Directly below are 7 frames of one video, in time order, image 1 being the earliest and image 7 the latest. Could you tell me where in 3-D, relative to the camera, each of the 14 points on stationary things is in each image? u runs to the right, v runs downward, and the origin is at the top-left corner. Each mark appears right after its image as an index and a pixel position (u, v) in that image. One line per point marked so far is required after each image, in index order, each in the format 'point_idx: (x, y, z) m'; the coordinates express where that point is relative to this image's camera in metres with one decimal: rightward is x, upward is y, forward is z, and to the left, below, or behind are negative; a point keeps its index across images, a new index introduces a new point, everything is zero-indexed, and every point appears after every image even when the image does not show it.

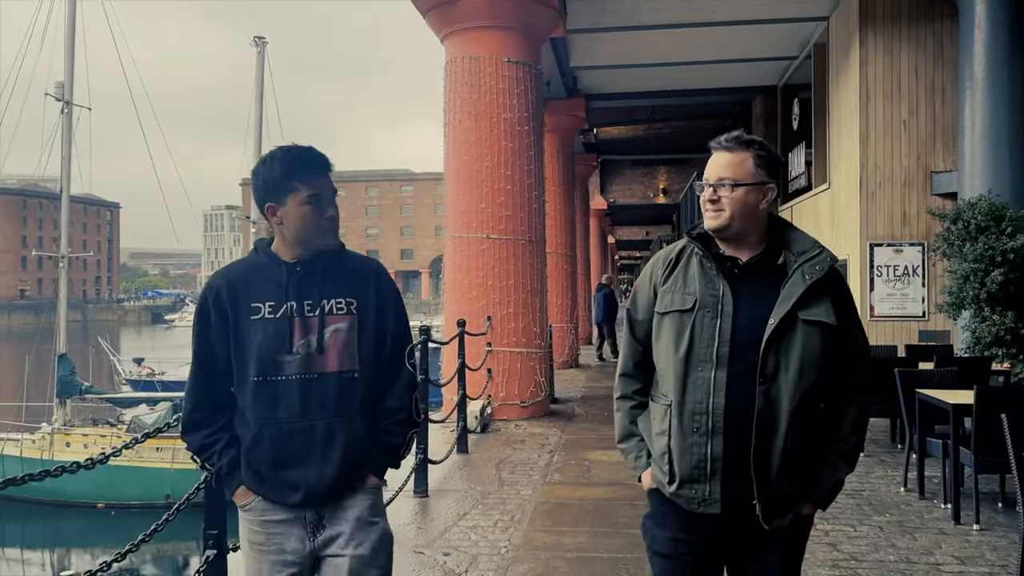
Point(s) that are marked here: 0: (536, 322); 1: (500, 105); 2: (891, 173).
0: (+0.3, -0.4, +8.7) m
1: (-0.1, +1.9, +8.4) m
2: (+4.0, +1.2, +8.6) m
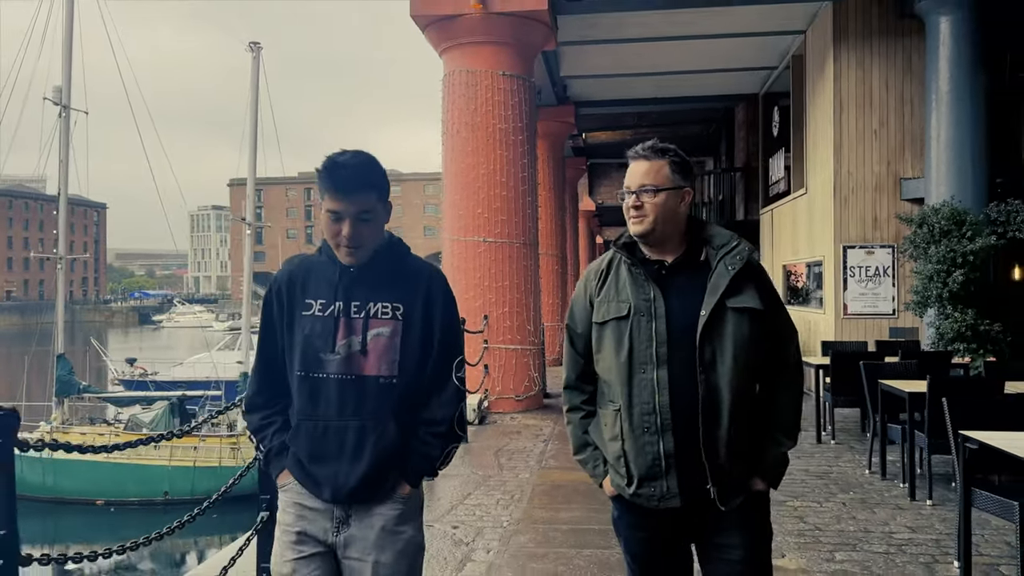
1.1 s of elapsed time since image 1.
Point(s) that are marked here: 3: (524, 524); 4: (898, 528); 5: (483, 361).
0: (+0.2, -0.4, +9.2) m
1: (-0.2, +1.9, +8.9) m
2: (+3.9, +1.2, +9.1) m
3: (+0.1, -1.4, +4.8) m
4: (+2.2, -1.4, +4.7) m
5: (-0.3, -0.8, +8.9) m
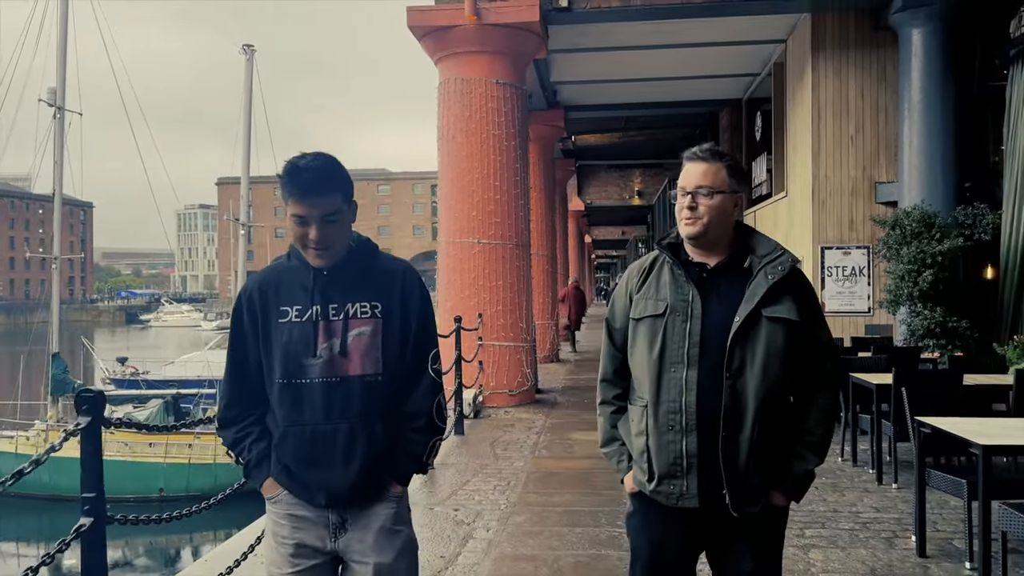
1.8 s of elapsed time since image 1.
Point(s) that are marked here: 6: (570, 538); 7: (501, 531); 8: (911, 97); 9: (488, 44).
0: (+0.1, -0.4, +9.5) m
1: (-0.2, +1.9, +9.2) m
2: (+3.8, +1.2, +9.5) m
3: (+0.1, -1.4, +5.2) m
4: (+2.2, -1.4, +5.1) m
5: (-0.4, -0.8, +9.3) m
6: (+0.3, -1.4, +4.6) m
7: (-0.1, -1.4, +4.8) m
8: (+4.4, +2.1, +9.0) m
9: (-0.3, +2.7, +9.1) m
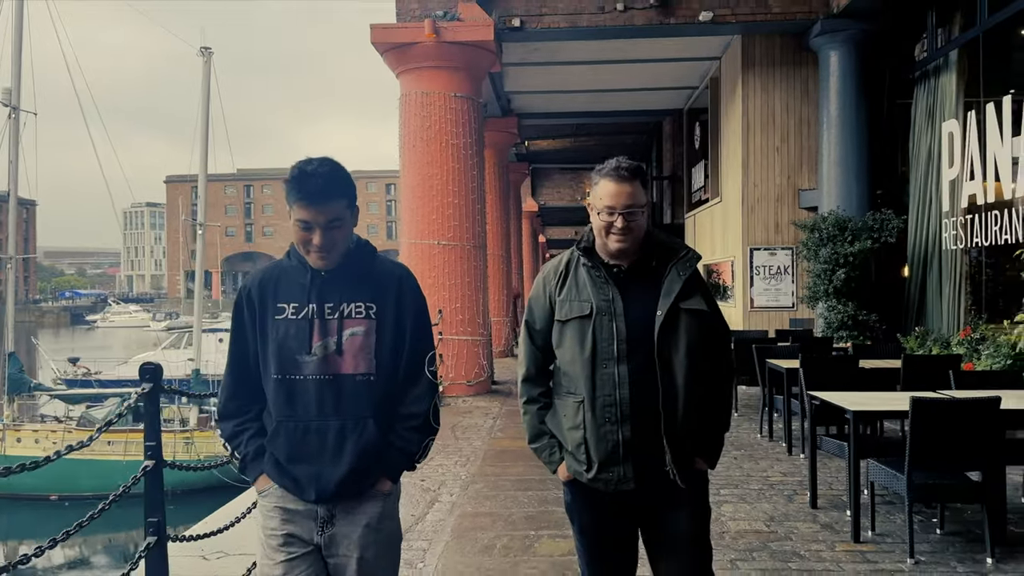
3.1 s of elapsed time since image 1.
0: (-0.4, -0.3, +10.3) m
1: (-0.8, +1.9, +10.0) m
2: (+3.3, +1.2, +10.5) m
3: (-0.2, -1.4, +6.0) m
4: (+1.9, -1.4, +6.0) m
5: (-0.9, -0.8, +10.0) m
6: (+0.1, -1.4, +5.3) m
7: (-0.3, -1.4, +5.5) m
8: (+3.9, +2.1, +9.9) m
9: (-0.8, +2.8, +9.8) m
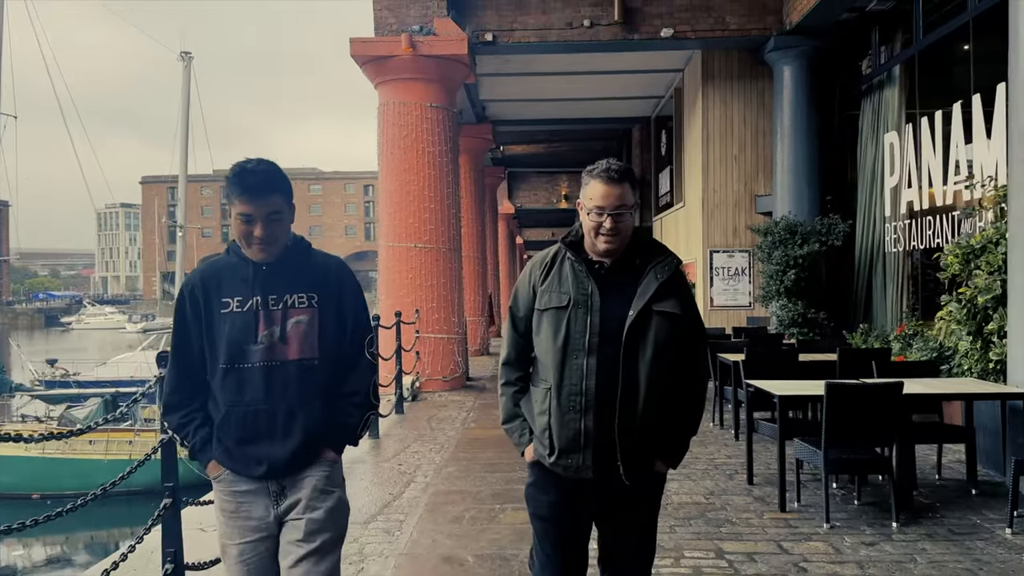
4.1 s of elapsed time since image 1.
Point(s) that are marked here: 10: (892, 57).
0: (-0.8, -0.3, +10.8) m
1: (-1.1, +1.9, +10.5) m
2: (+2.9, +1.2, +11.1) m
3: (-0.5, -1.4, +6.5) m
4: (+1.7, -1.4, +6.6) m
5: (-1.3, -0.8, +10.6) m
6: (-0.2, -1.4, +5.9) m
7: (-0.6, -1.4, +6.1) m
8: (+3.5, +2.1, +10.6) m
9: (-1.1, +2.7, +10.4) m
10: (+4.5, +2.7, +9.7) m
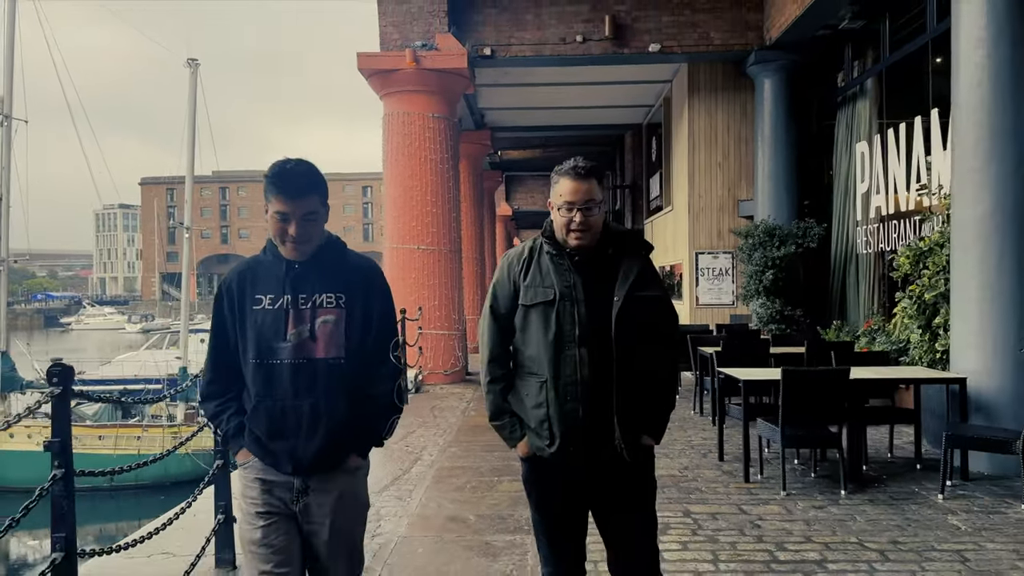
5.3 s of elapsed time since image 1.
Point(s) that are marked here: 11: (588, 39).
0: (-0.8, -0.3, +11.5) m
1: (-1.2, +1.9, +11.2) m
2: (+2.9, +1.3, +11.8) m
3: (-0.5, -1.4, +7.2) m
4: (+1.6, -1.3, +7.3) m
5: (-1.3, -0.8, +11.2) m
6: (-0.2, -1.4, +6.6) m
7: (-0.6, -1.4, +6.7) m
8: (+3.5, +2.2, +11.3) m
9: (-1.2, +2.8, +11.1) m
10: (+4.5, +2.8, +10.4) m
11: (+1.1, +3.5, +11.5) m
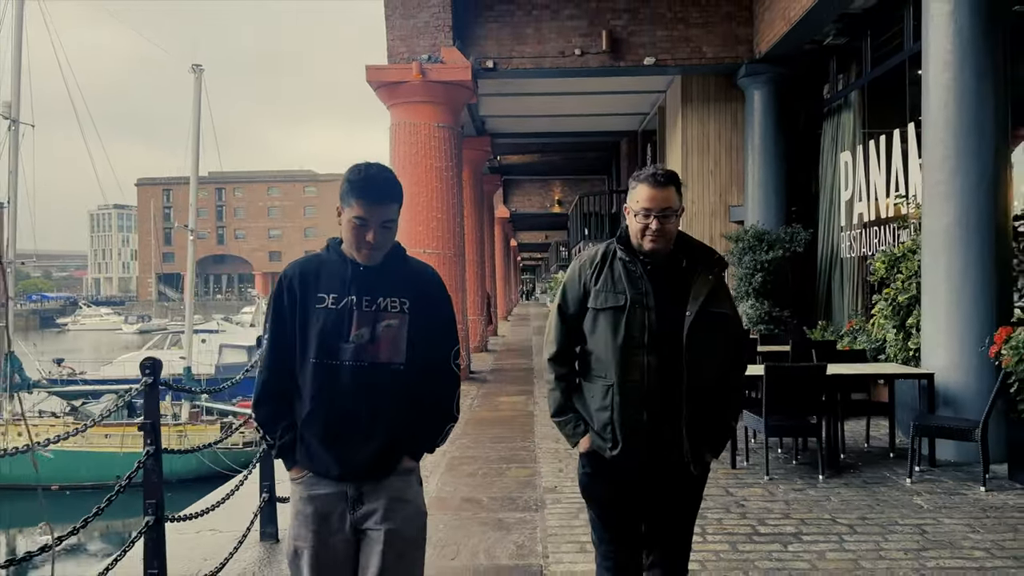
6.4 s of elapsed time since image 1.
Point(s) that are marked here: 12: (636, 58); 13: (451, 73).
0: (-0.8, -0.4, +12.1) m
1: (-1.1, +1.9, +11.7) m
2: (+2.9, +1.2, +12.4) m
3: (-0.5, -1.4, +7.7) m
4: (+1.7, -1.4, +7.8) m
5: (-1.3, -0.8, +11.8) m
6: (-0.1, -1.4, +7.1) m
7: (-0.5, -1.4, +7.3) m
8: (+3.5, +2.1, +11.9) m
9: (-1.2, +2.7, +11.6) m
10: (+4.5, +2.7, +11.0) m
11: (+1.1, +3.5, +12.0) m
12: (+1.8, +3.4, +12.0) m
13: (-0.8, +3.0, +11.4) m
